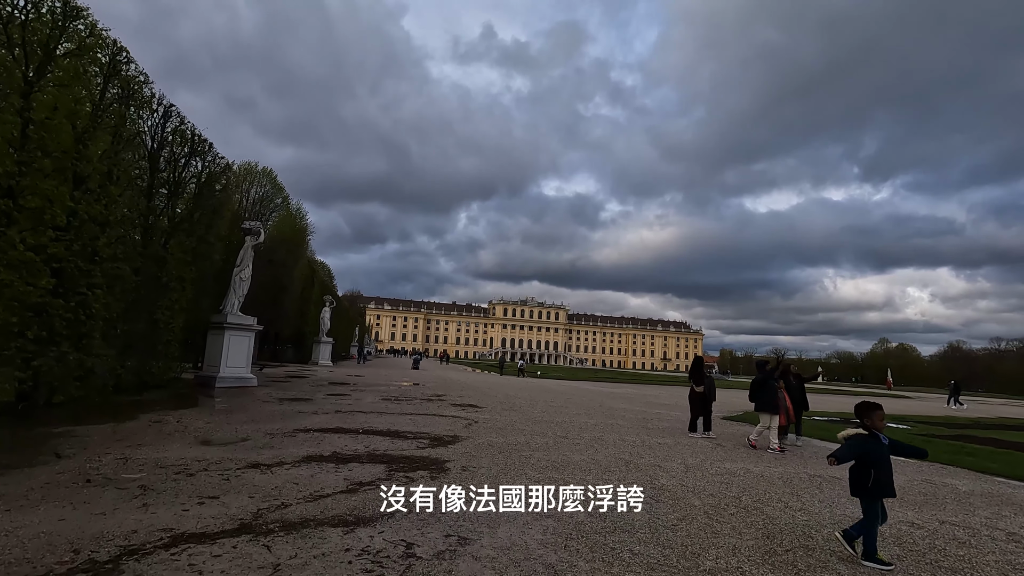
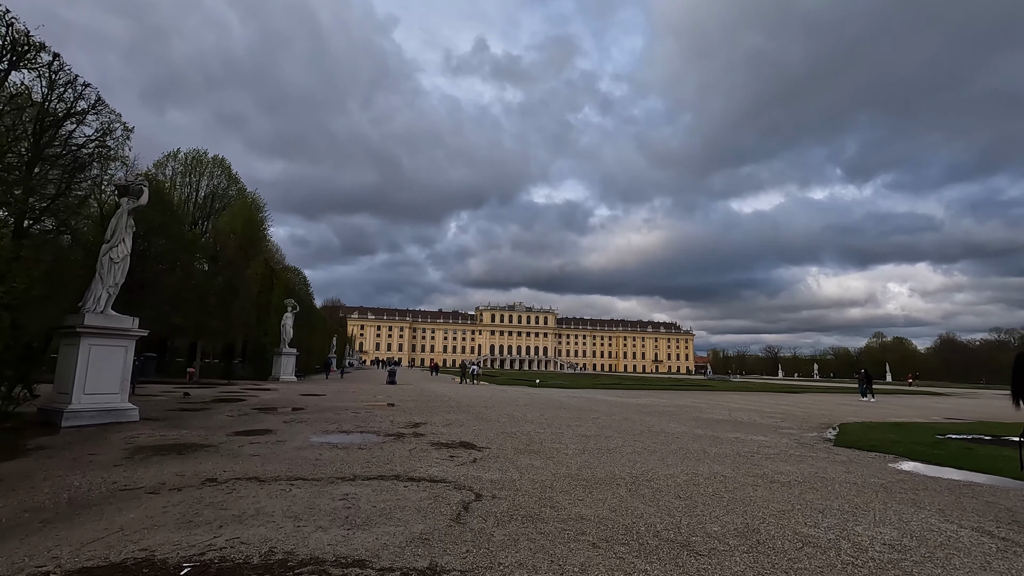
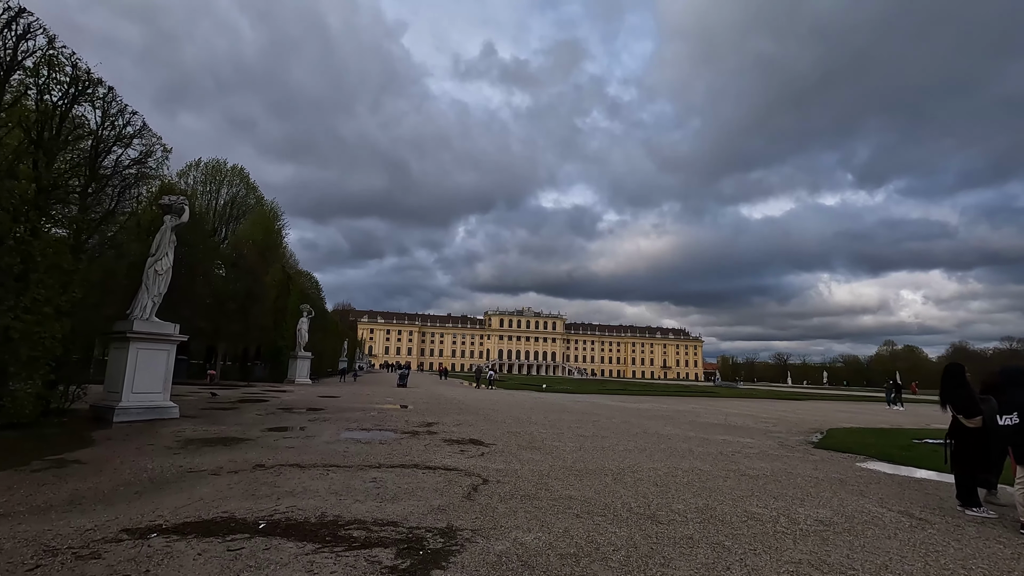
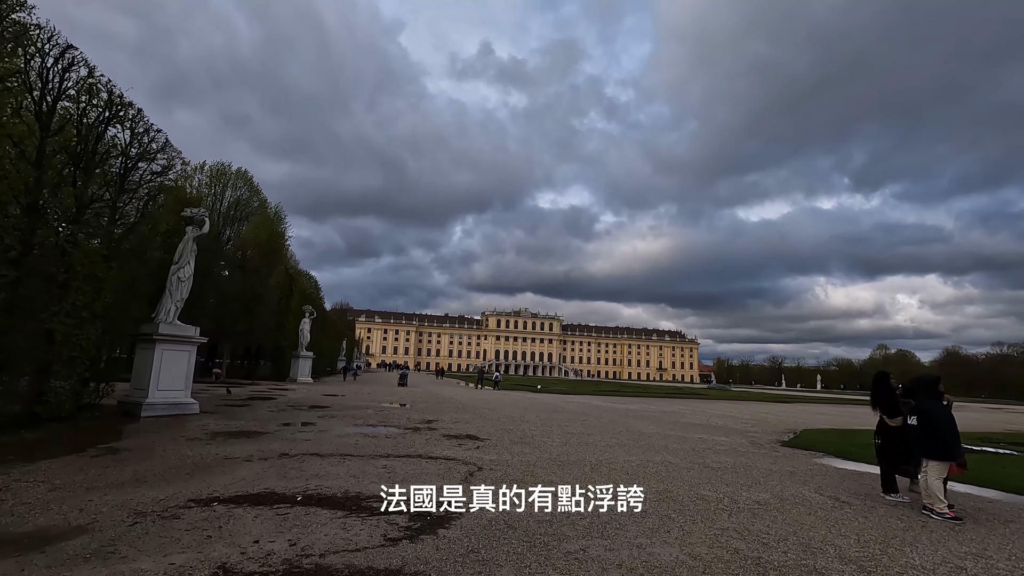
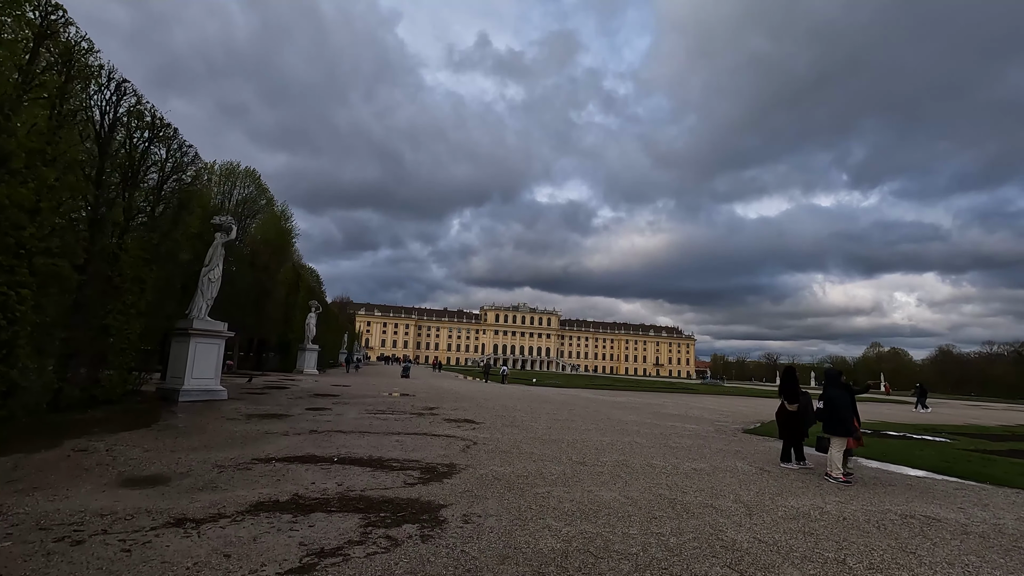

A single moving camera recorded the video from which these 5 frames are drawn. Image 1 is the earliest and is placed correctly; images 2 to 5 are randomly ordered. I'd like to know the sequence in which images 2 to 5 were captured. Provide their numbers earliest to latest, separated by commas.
5, 4, 3, 2
